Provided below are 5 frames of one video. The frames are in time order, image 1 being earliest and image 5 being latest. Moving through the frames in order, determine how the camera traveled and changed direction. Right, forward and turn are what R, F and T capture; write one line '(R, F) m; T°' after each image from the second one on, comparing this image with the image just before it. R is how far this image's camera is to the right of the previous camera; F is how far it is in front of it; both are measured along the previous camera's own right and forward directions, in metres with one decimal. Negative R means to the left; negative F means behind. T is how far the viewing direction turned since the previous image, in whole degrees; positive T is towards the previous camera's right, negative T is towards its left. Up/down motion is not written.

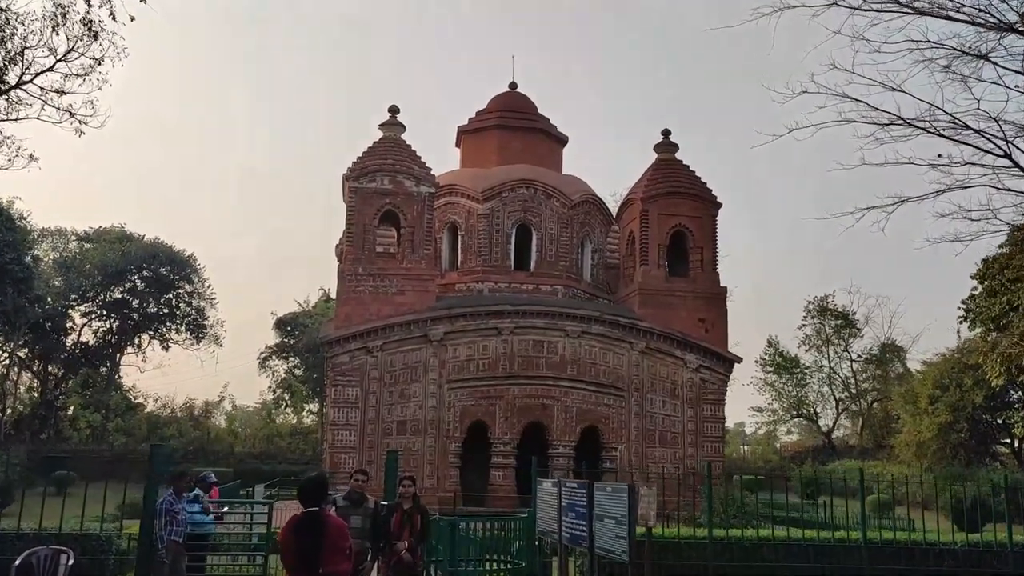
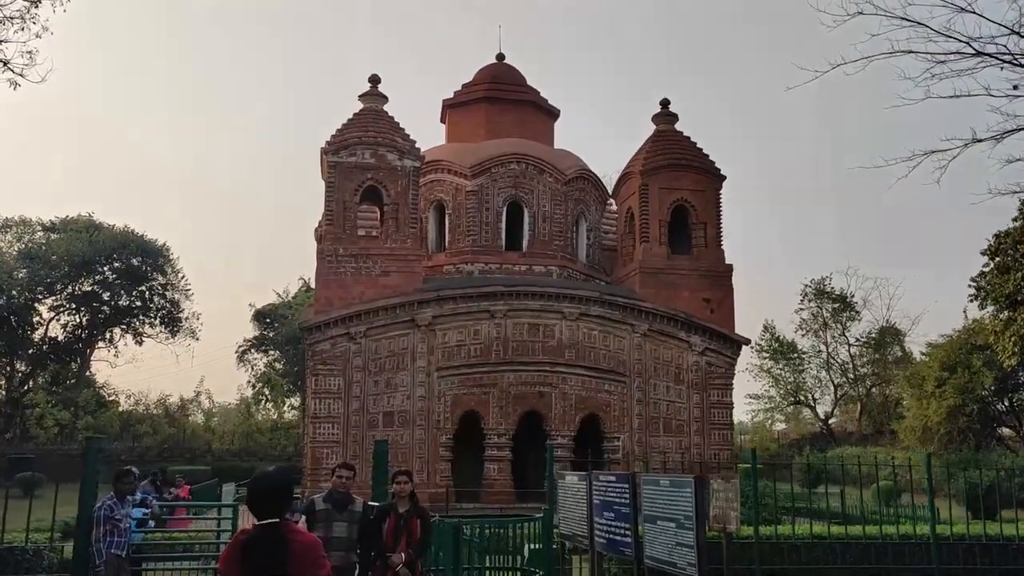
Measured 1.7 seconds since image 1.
(-0.2, +1.4) m; +1°
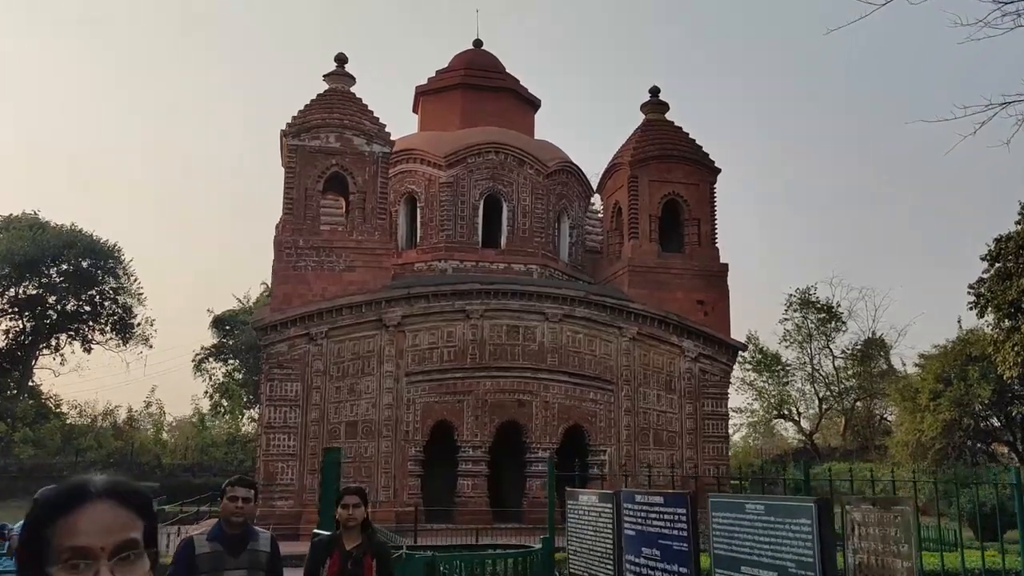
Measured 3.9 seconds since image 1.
(-0.1, +1.7) m; +2°
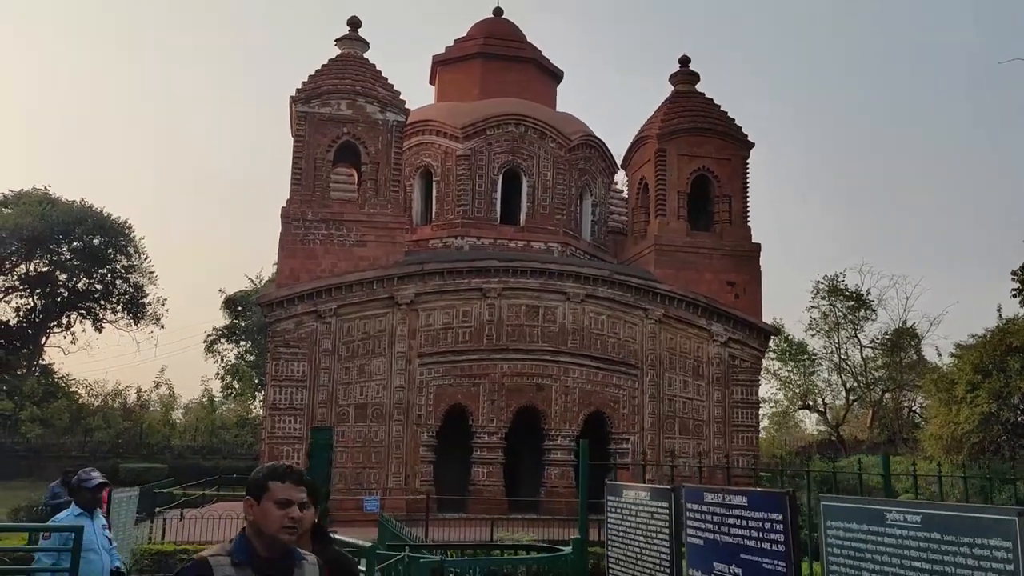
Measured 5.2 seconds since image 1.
(-0.1, +0.9) m; -1°
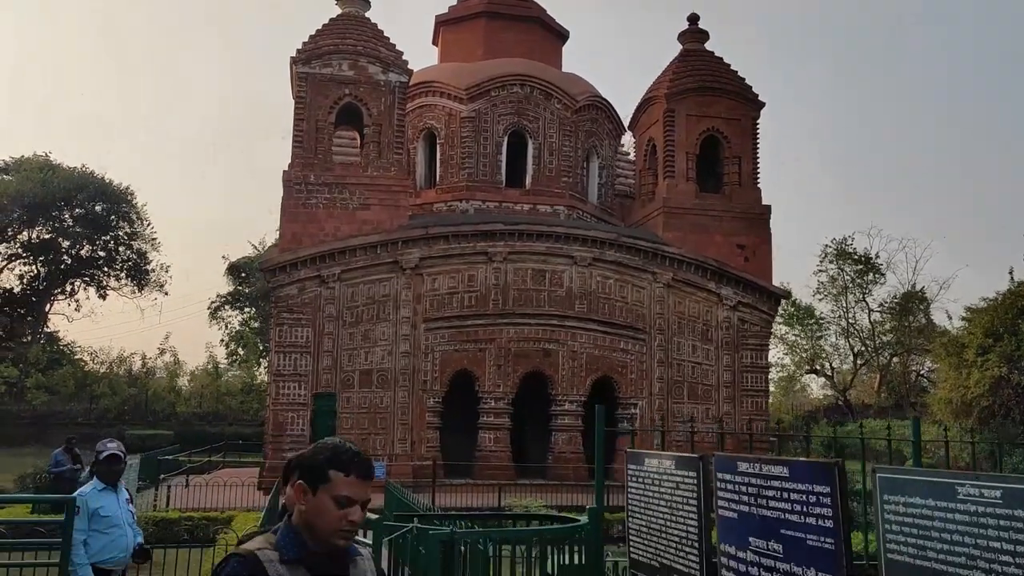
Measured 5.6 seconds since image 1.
(0.0, +0.2) m; 0°
